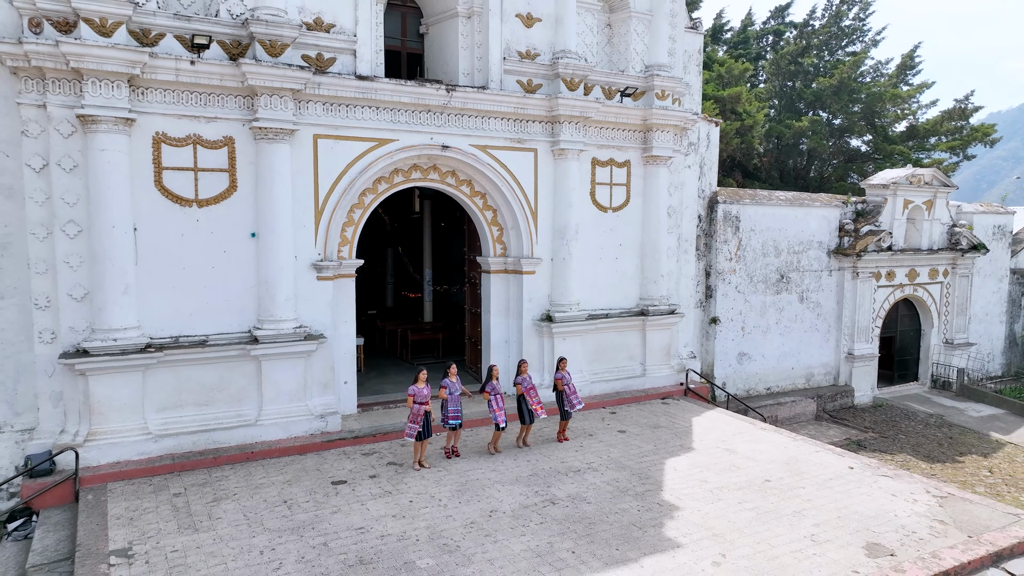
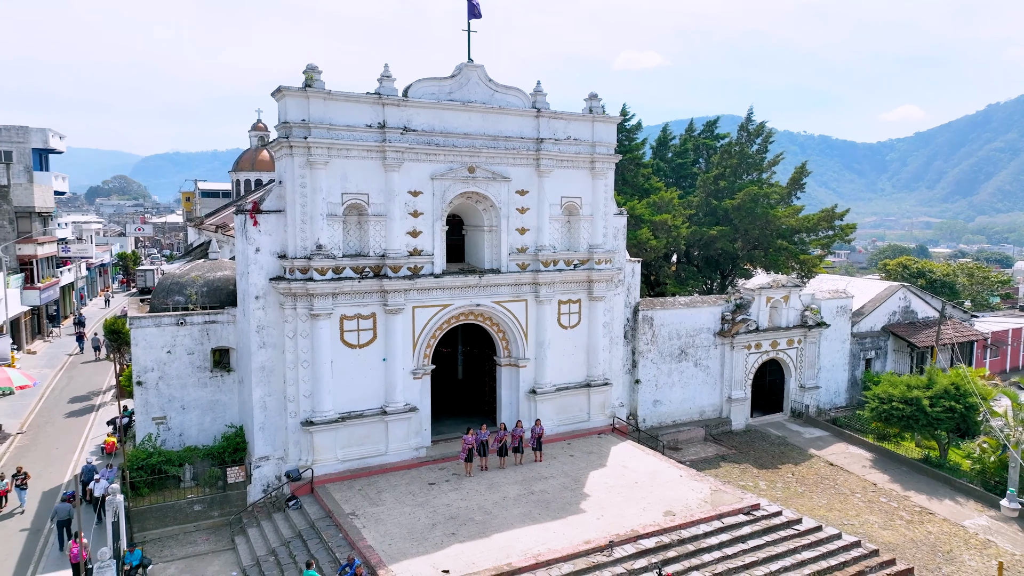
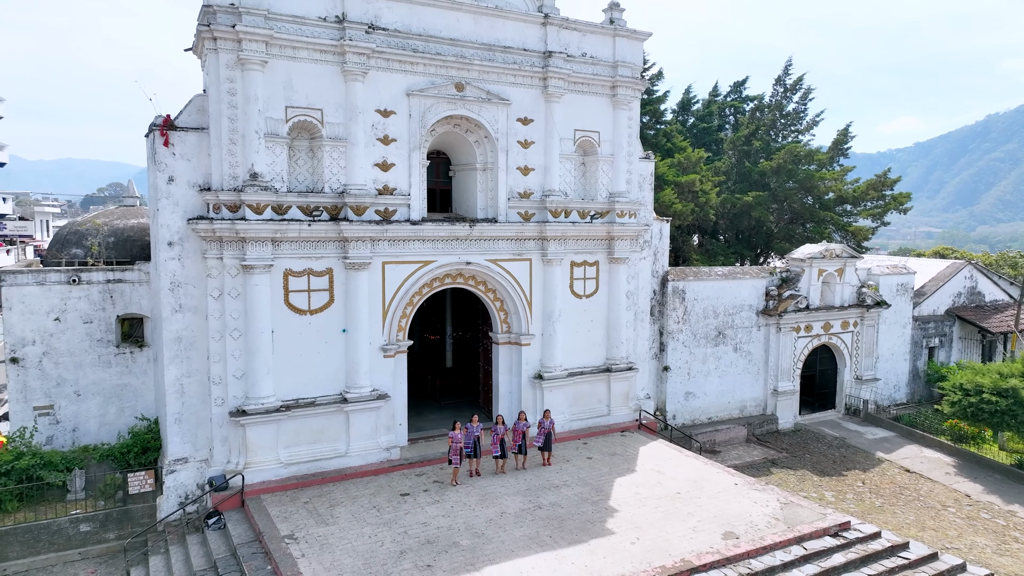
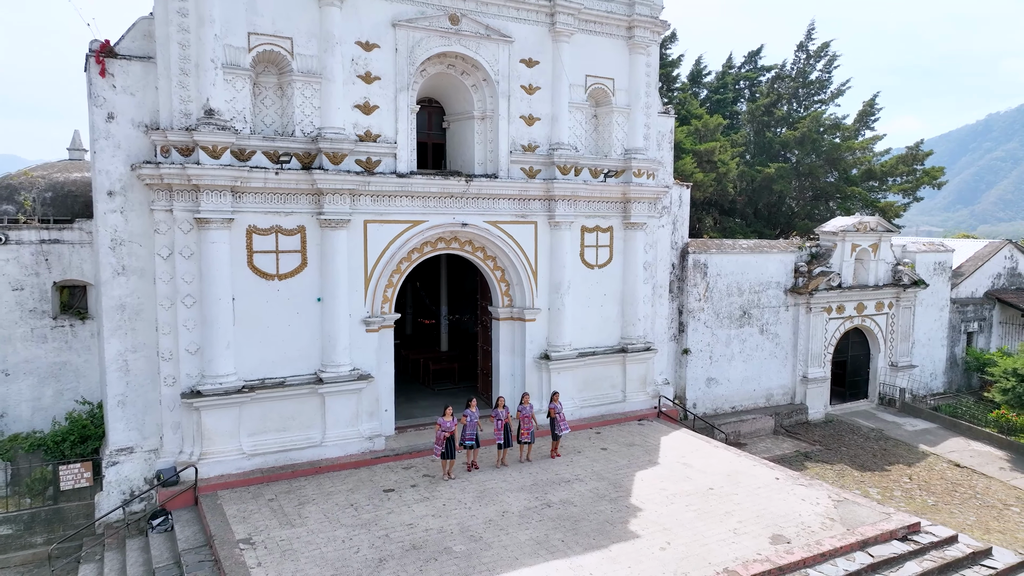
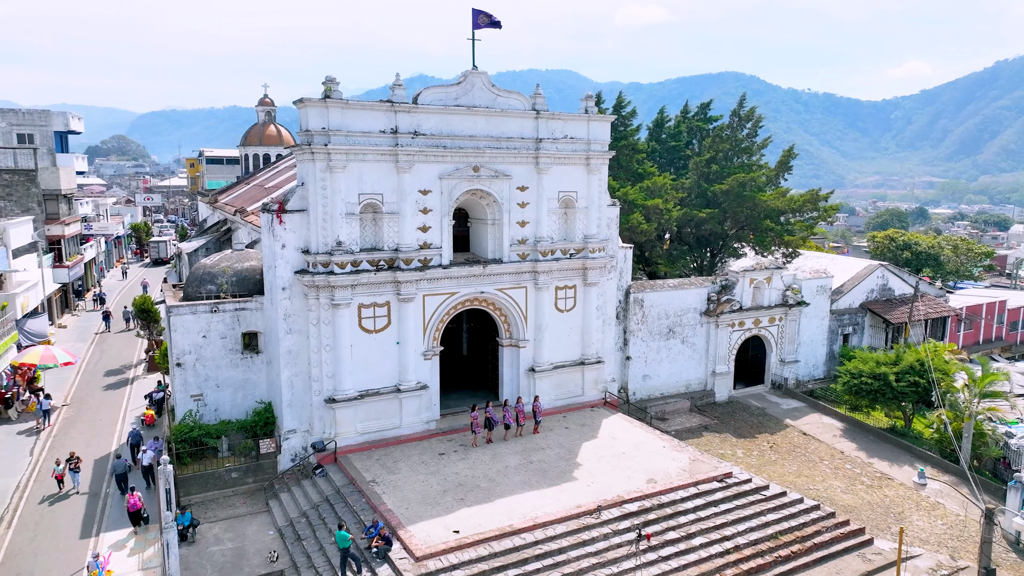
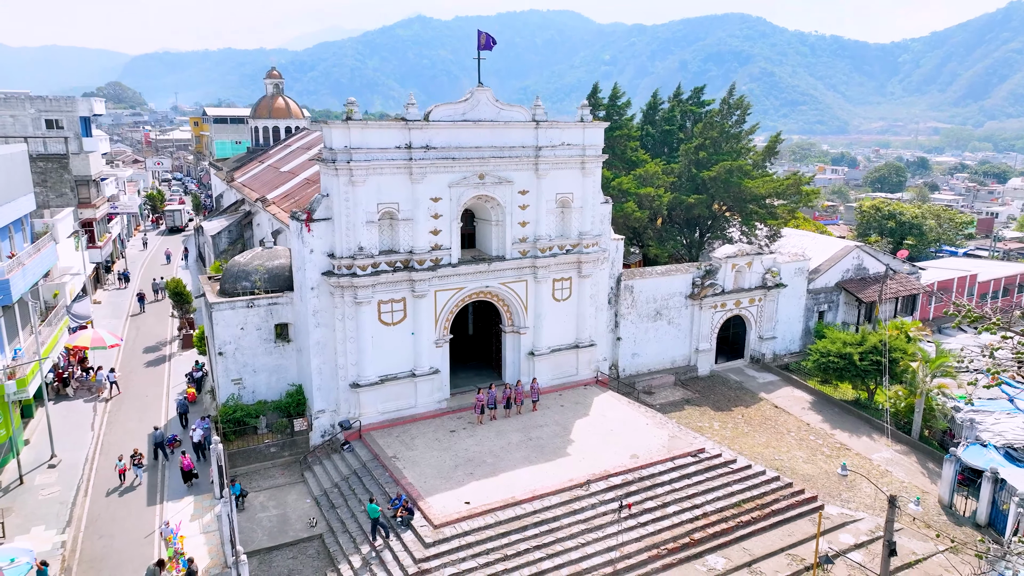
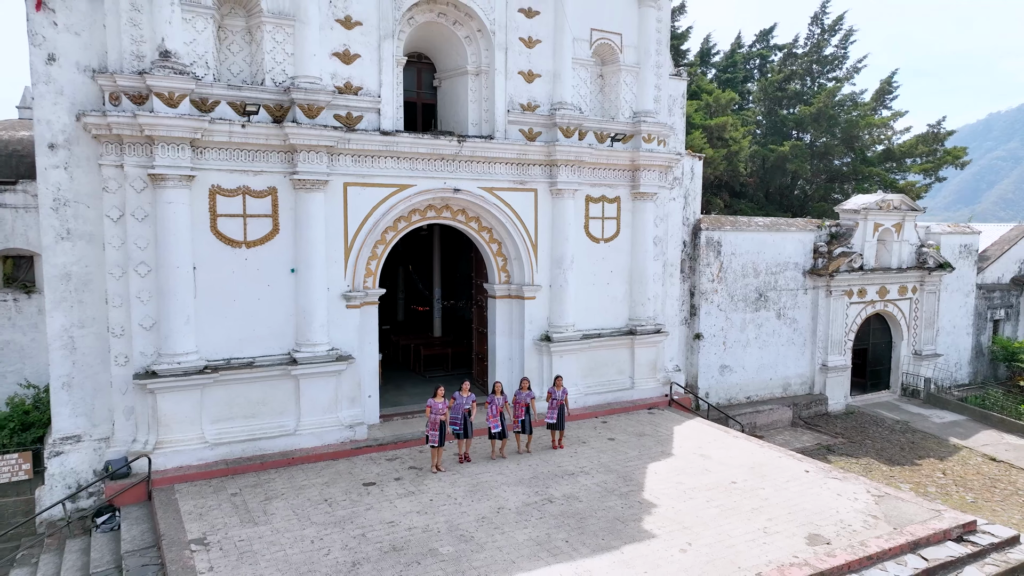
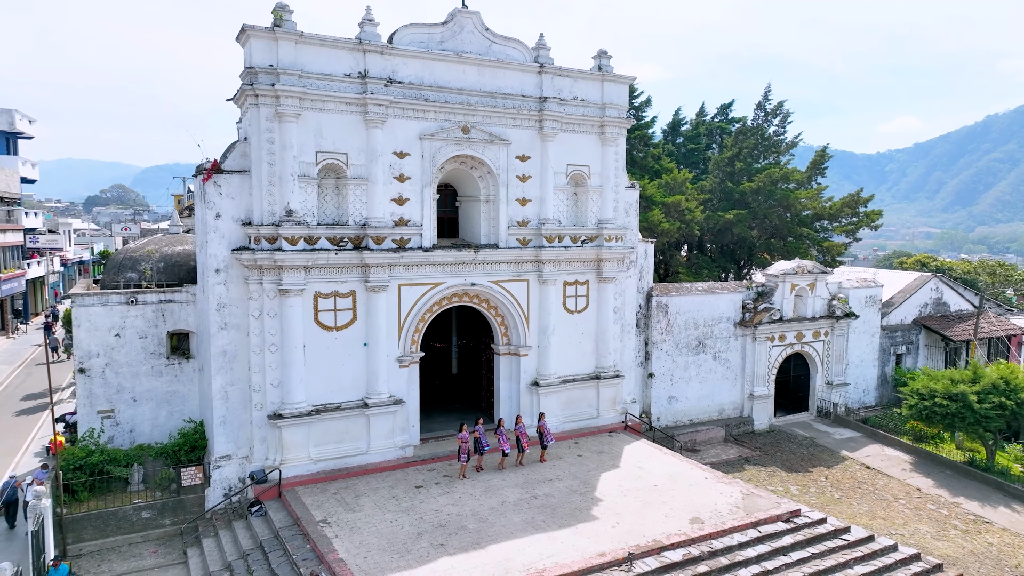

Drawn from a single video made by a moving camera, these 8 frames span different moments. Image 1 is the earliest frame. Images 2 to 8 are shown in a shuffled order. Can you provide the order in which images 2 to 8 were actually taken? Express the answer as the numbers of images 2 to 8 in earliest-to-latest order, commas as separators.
7, 4, 3, 8, 2, 5, 6
